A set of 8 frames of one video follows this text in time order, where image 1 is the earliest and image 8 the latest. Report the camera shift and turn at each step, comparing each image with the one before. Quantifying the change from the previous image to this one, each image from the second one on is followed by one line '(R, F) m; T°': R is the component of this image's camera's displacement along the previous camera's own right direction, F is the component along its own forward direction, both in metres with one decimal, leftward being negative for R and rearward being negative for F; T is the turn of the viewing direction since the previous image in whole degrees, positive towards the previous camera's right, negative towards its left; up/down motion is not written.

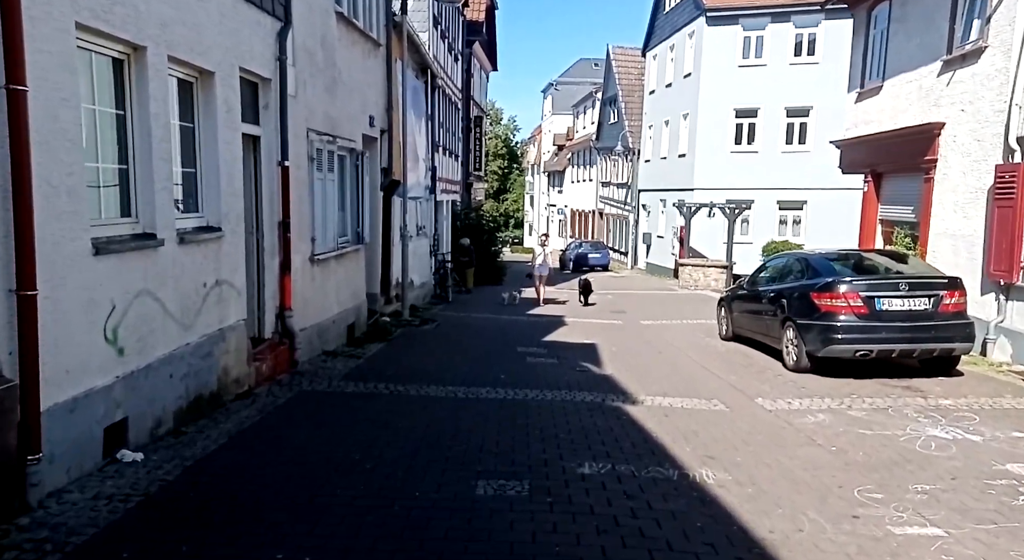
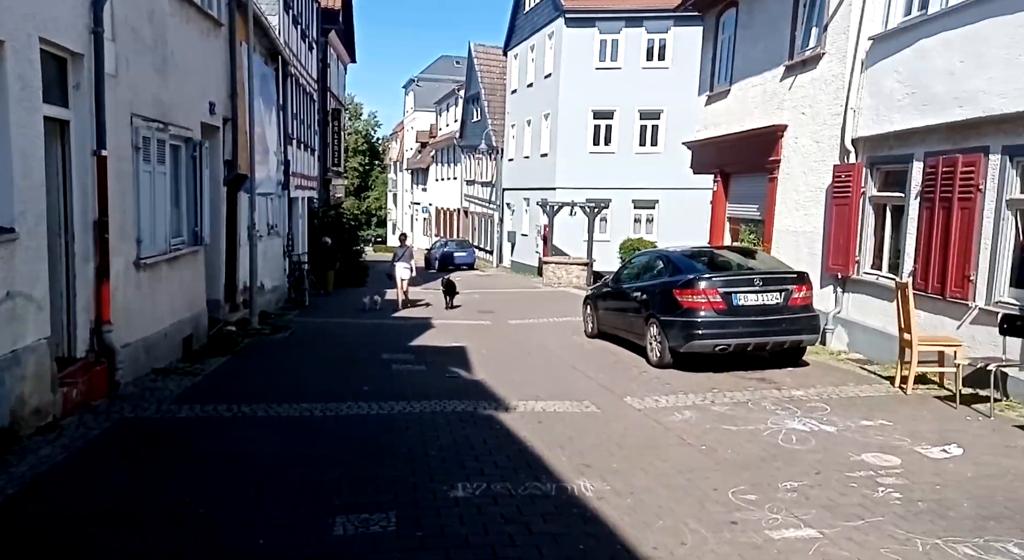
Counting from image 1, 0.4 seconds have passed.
(0.0, +0.4) m; +10°
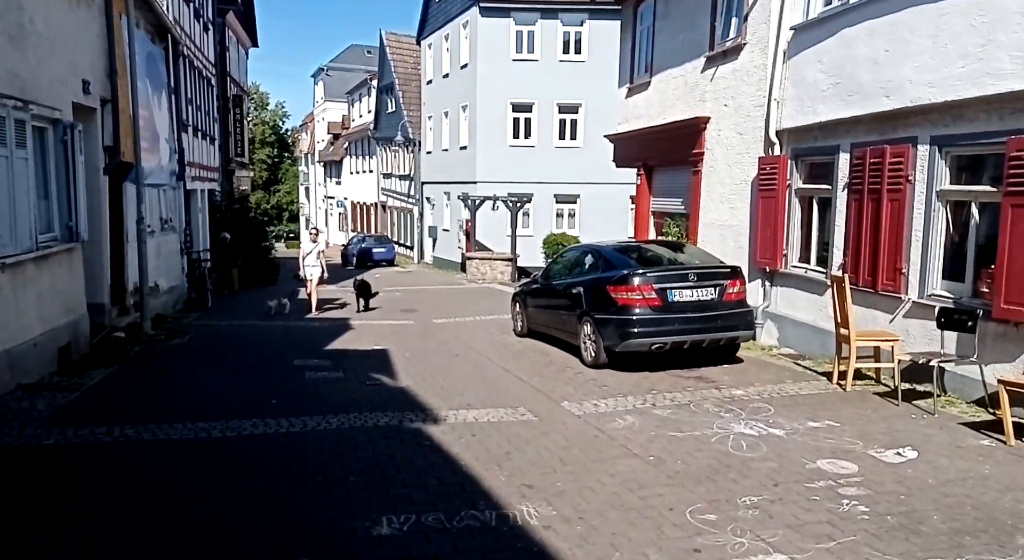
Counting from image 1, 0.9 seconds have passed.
(-0.1, +0.6) m; +6°
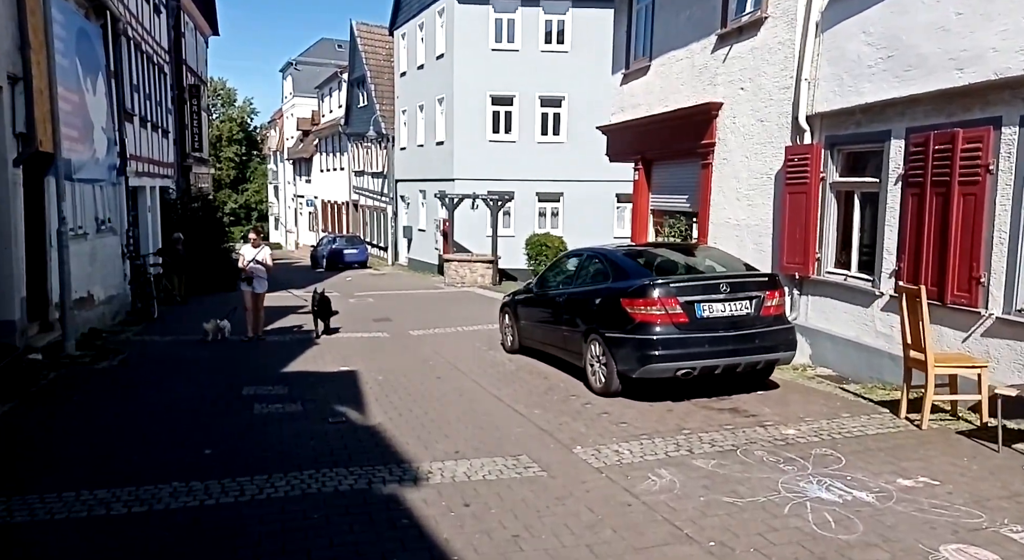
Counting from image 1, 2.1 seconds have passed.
(-0.2, +1.5) m; +2°
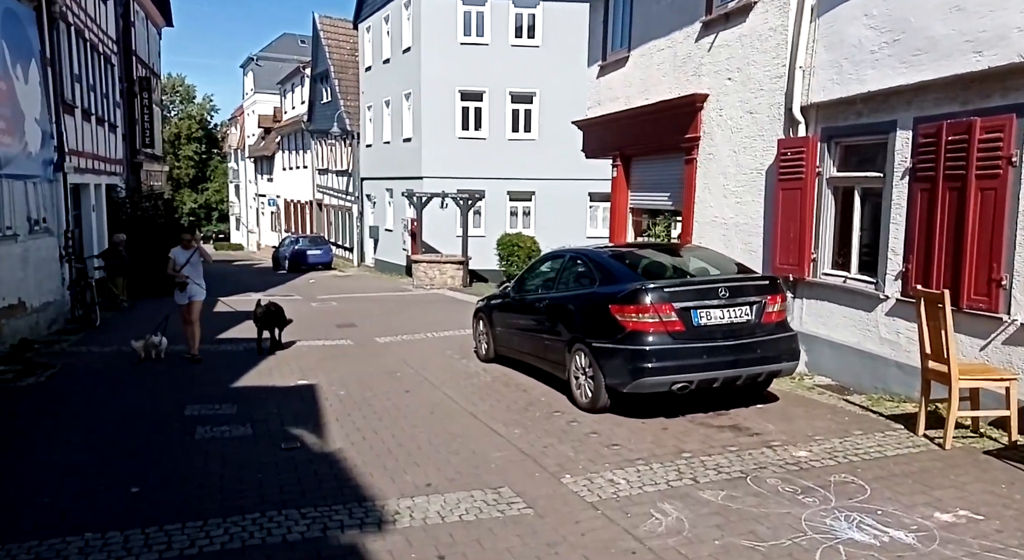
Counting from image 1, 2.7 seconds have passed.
(-0.1, +0.7) m; +2°
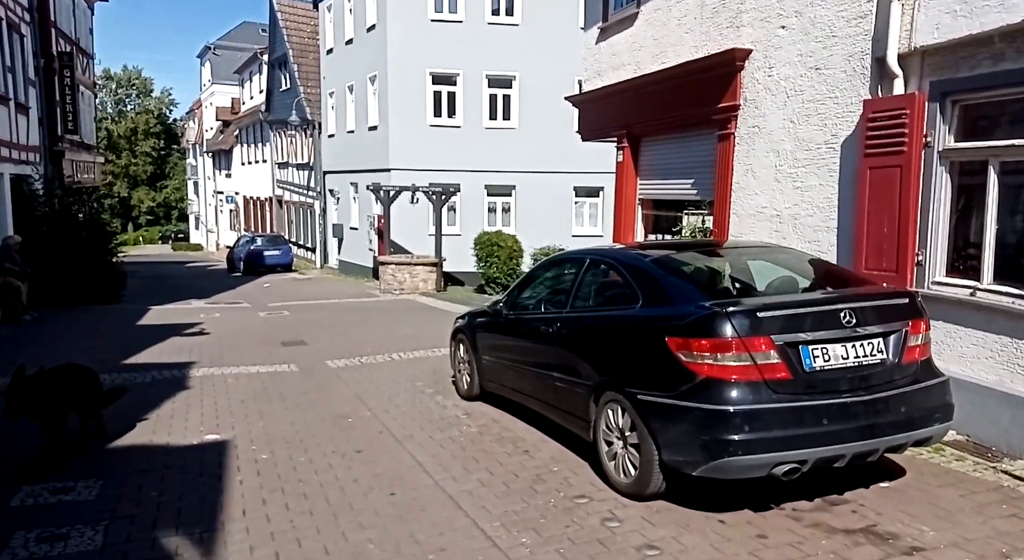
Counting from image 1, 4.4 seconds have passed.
(-0.2, +2.3) m; +2°
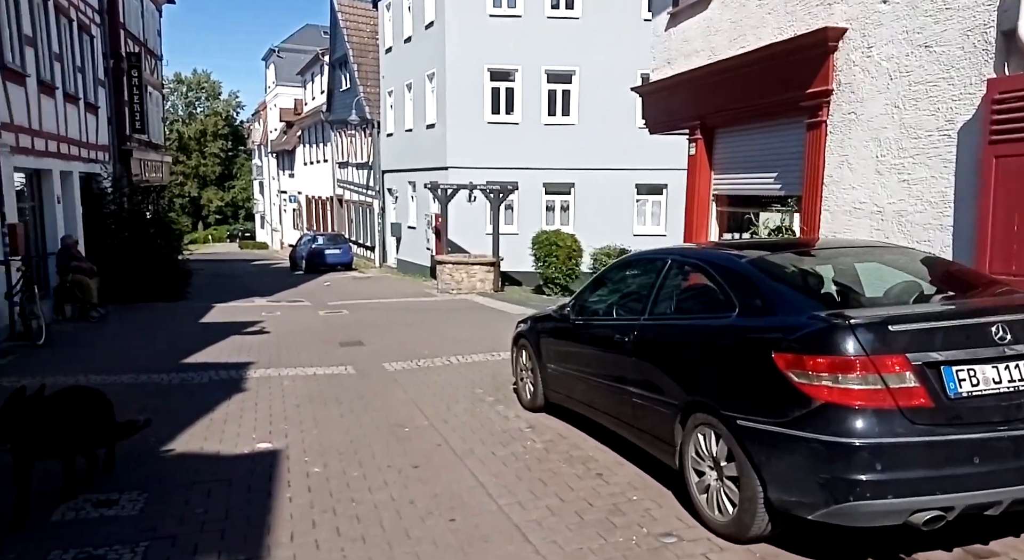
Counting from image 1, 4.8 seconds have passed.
(-0.1, +0.5) m; -4°
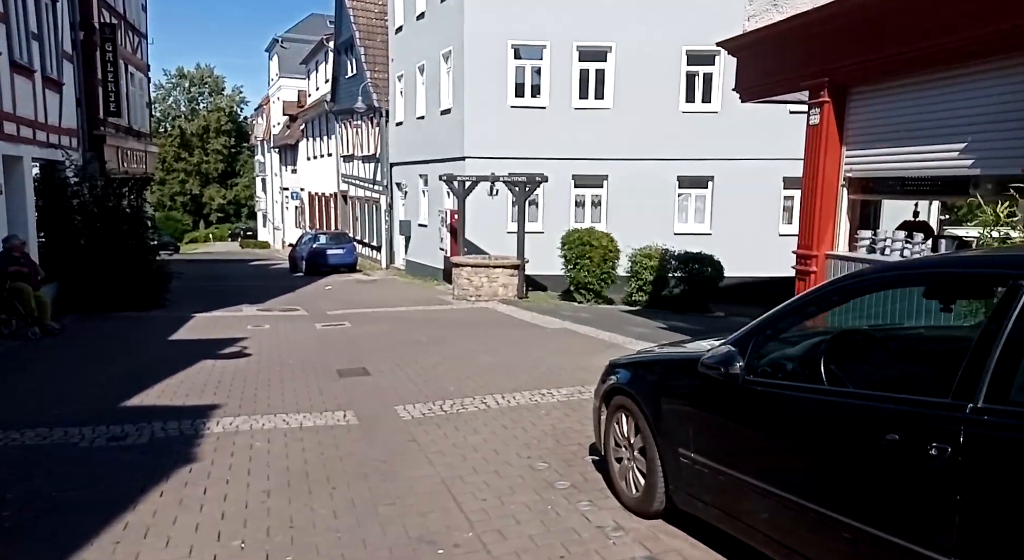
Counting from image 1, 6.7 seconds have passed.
(-0.5, +2.6) m; 0°
